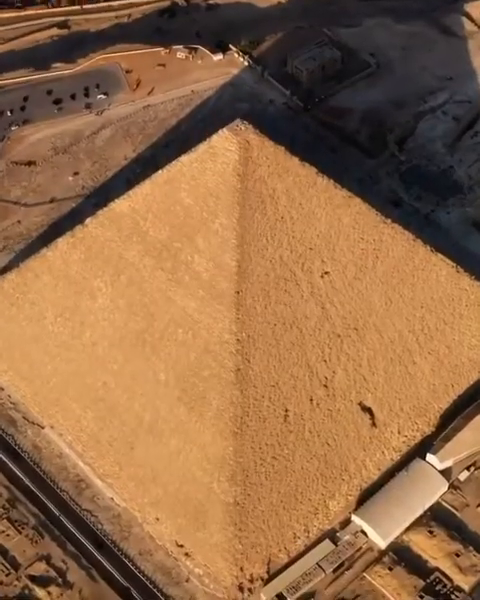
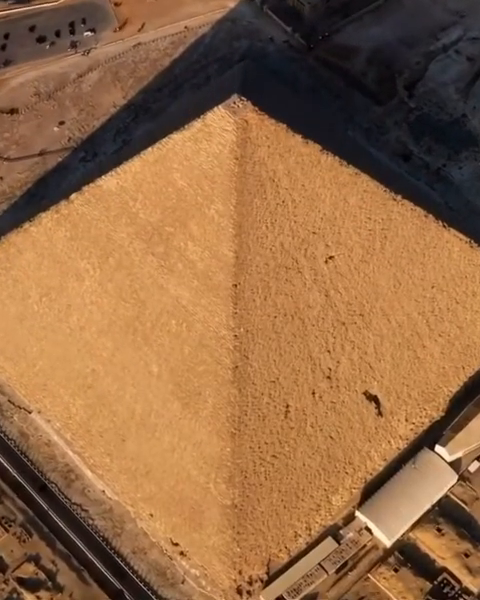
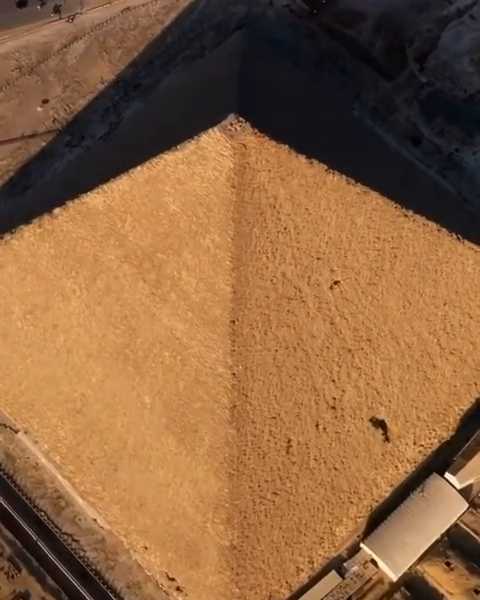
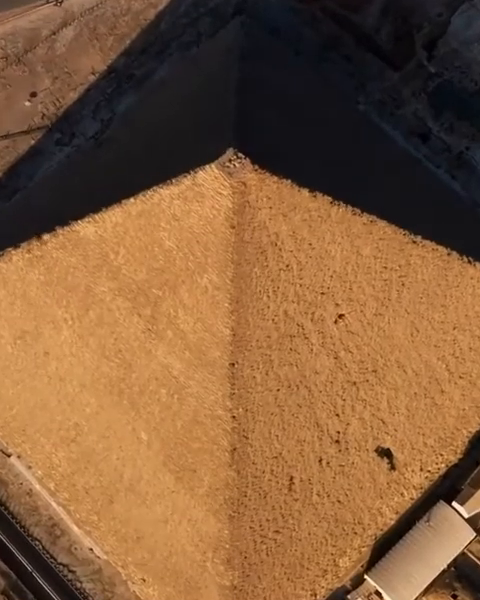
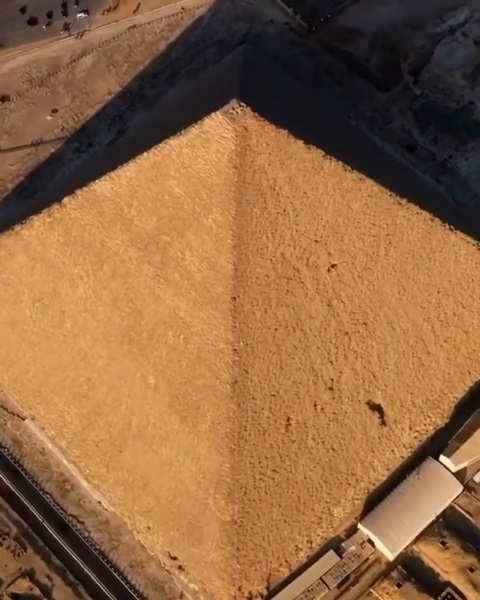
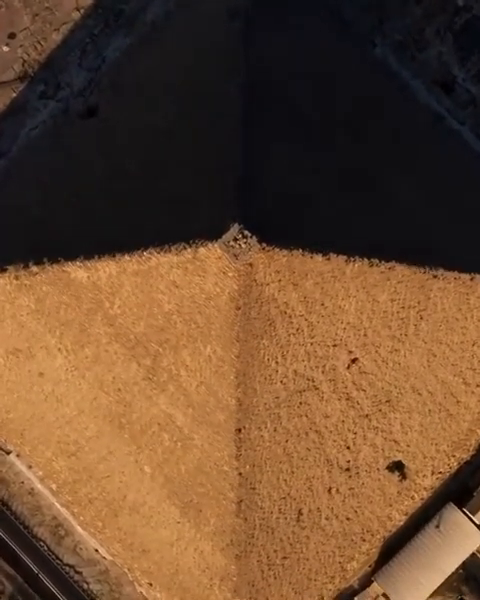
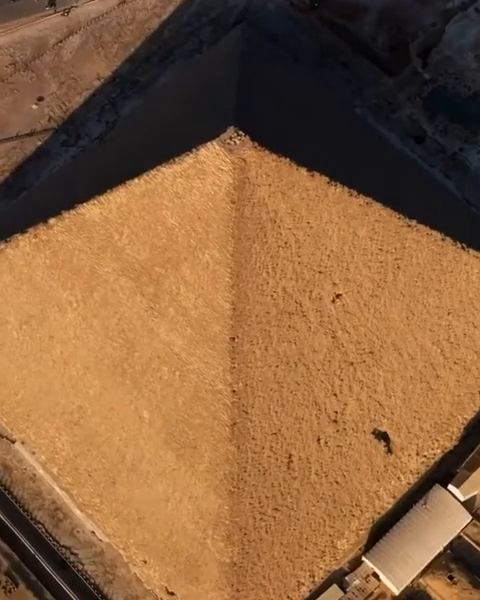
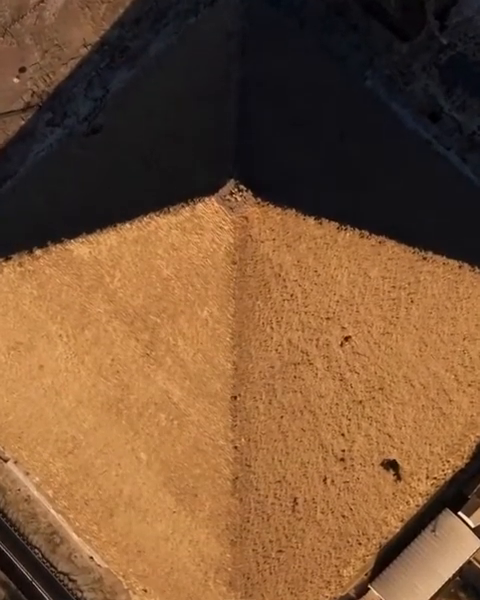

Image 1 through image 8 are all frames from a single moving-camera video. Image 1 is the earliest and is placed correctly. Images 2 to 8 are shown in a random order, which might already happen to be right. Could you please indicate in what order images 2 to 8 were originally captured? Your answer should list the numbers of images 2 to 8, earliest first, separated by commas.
2, 5, 3, 7, 4, 8, 6
